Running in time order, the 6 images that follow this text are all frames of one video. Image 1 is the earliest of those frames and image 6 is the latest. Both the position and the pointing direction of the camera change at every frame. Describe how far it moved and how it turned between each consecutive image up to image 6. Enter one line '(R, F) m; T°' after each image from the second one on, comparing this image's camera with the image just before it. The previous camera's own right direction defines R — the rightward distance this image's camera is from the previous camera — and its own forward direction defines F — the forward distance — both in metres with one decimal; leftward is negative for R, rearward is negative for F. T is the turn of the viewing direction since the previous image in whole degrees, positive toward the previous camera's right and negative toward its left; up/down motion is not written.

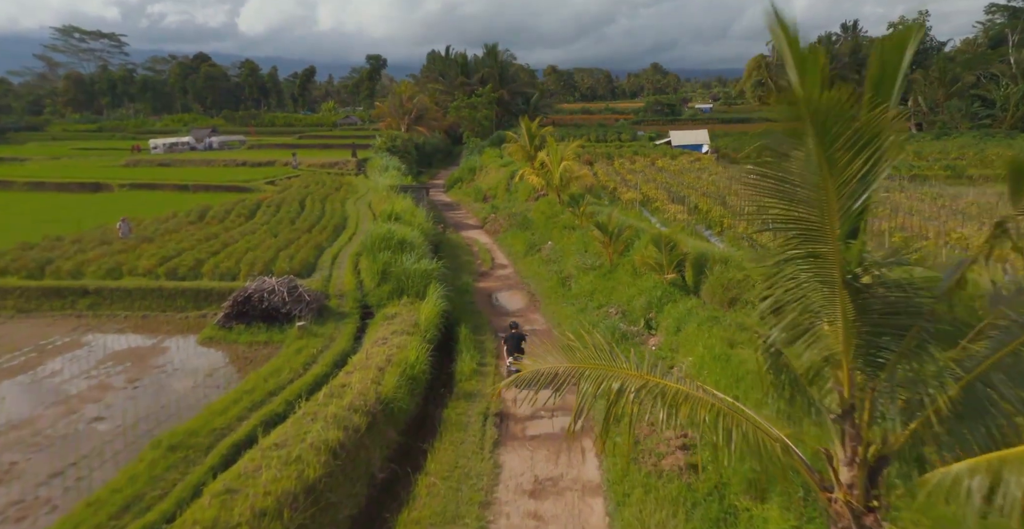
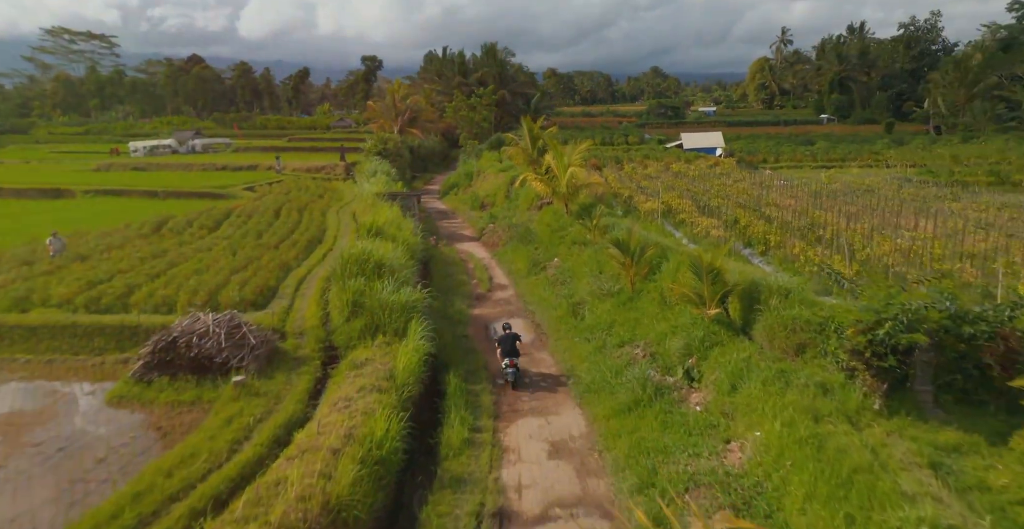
(0.0, +2.3) m; 0°
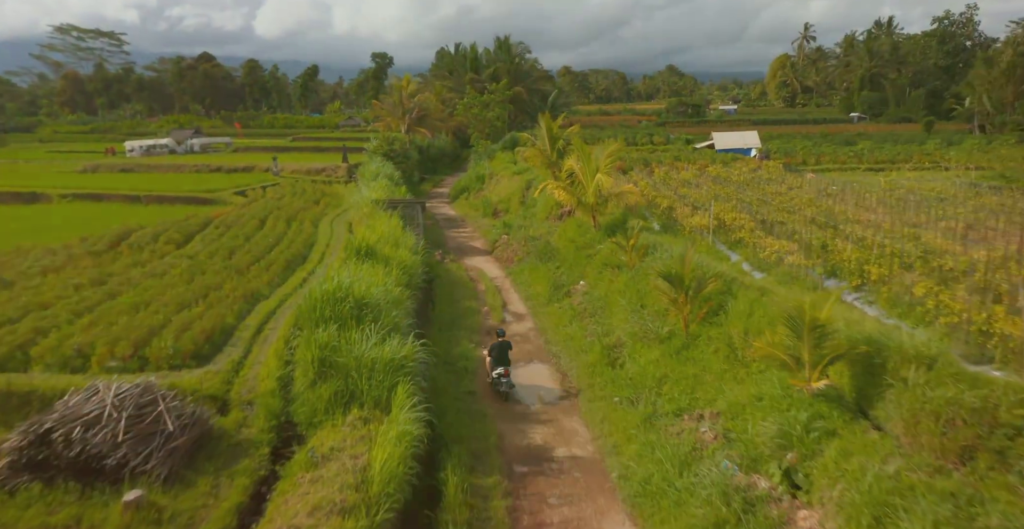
(-0.1, +2.4) m; -1°
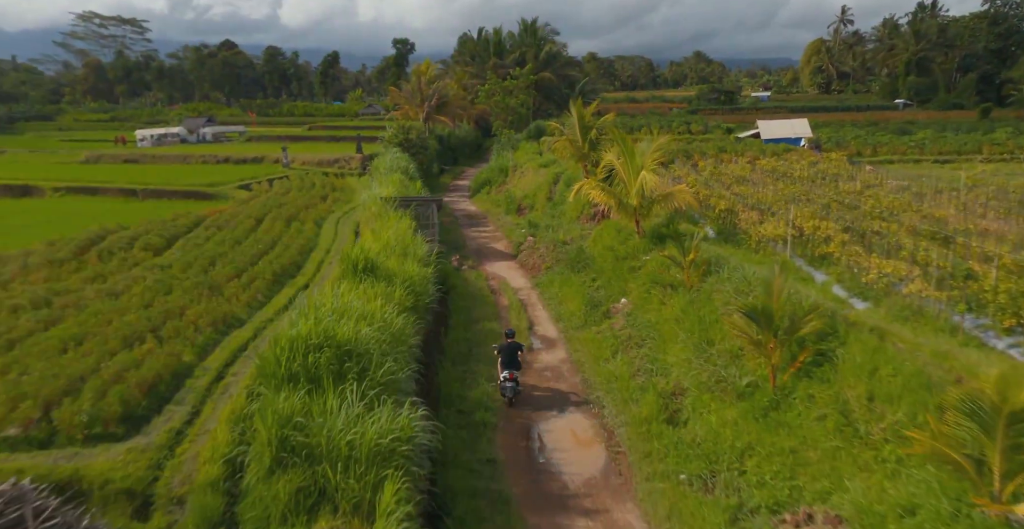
(-0.1, +2.1) m; -2°
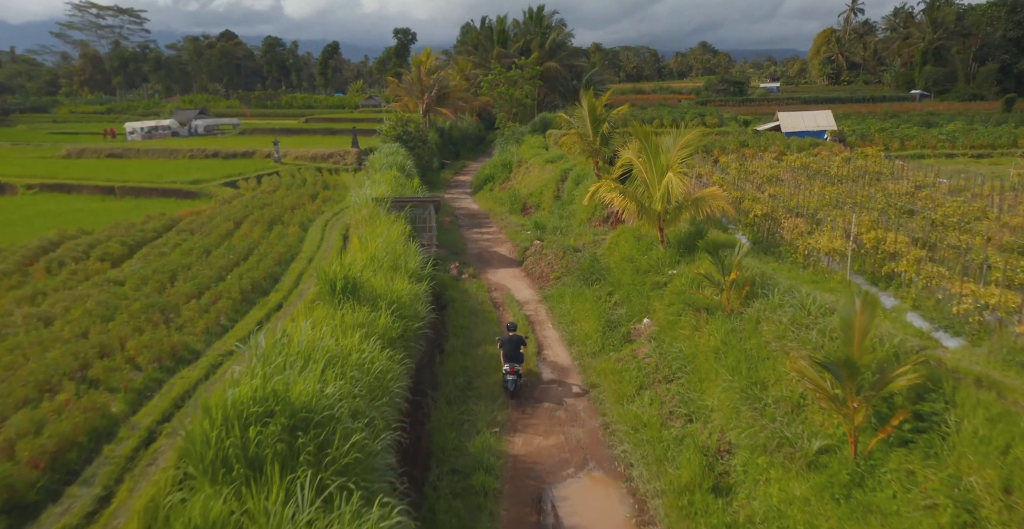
(0.0, +1.5) m; 0°
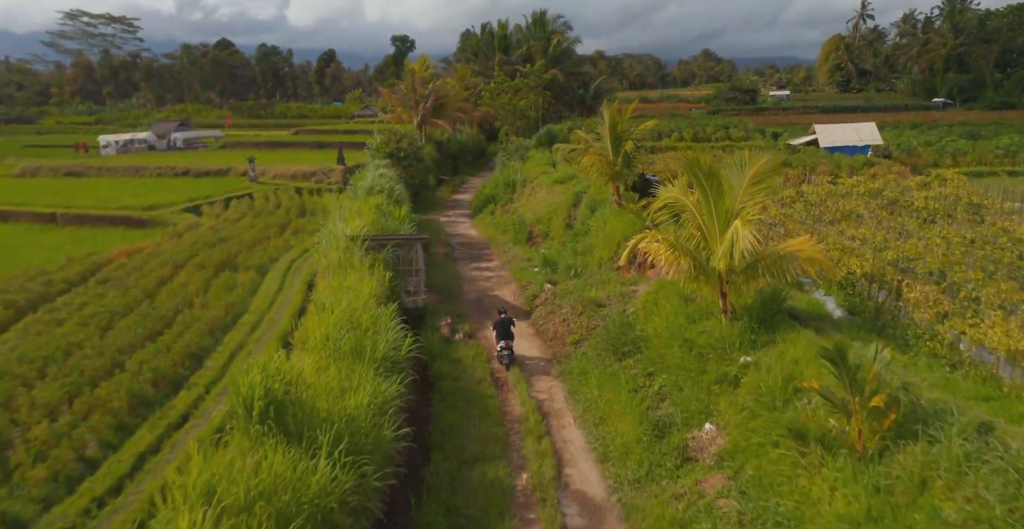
(-0.1, +2.7) m; 0°
